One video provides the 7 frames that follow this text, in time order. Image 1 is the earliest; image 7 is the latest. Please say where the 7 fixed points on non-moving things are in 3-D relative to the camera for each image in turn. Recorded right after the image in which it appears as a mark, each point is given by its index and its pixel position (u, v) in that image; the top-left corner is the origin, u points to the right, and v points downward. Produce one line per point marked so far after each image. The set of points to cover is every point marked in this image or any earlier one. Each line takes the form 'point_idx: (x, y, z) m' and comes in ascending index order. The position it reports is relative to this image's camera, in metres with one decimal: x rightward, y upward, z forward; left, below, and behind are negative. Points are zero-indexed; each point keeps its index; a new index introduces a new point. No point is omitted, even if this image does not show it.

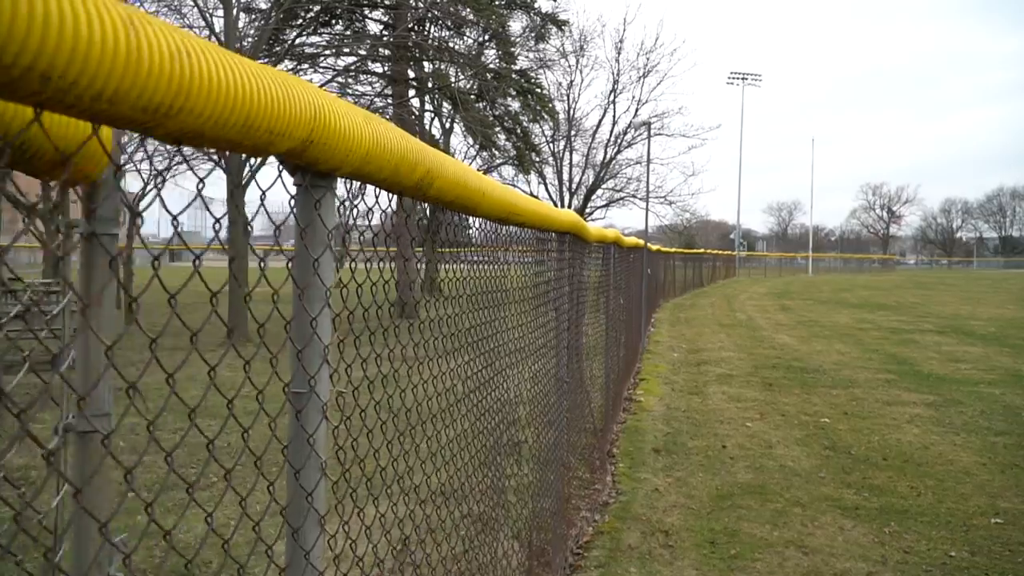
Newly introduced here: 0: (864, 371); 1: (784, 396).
0: (+4.6, -1.1, +9.6) m
1: (+2.9, -1.2, +7.8) m
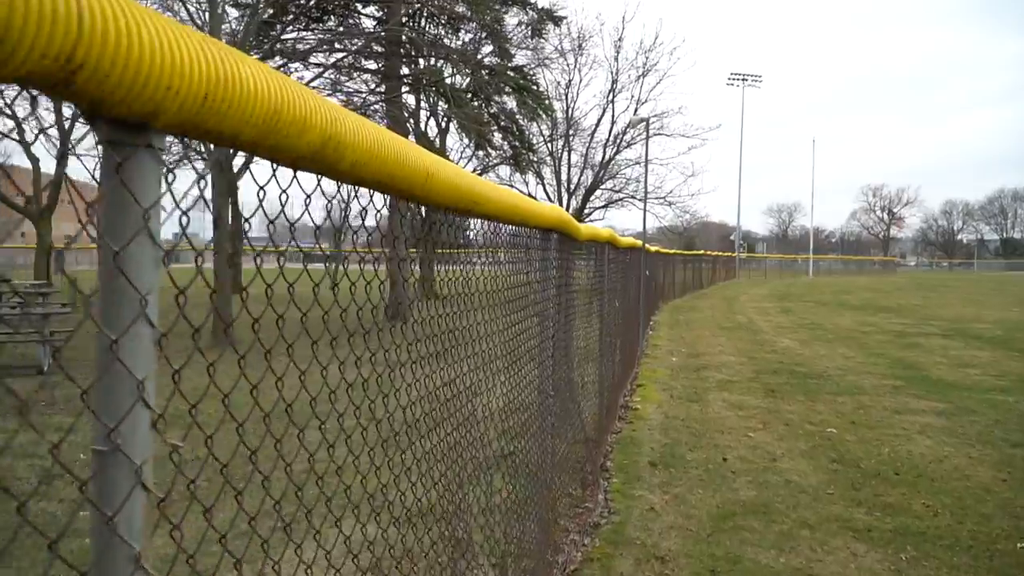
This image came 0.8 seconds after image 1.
0: (+4.5, -1.1, +9.2) m
1: (+2.8, -1.2, +7.4) m
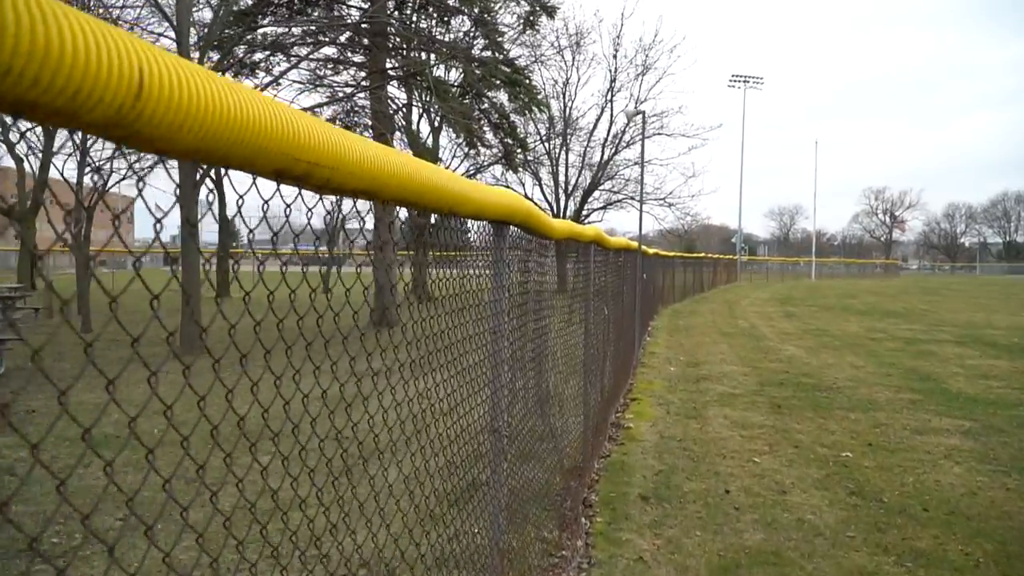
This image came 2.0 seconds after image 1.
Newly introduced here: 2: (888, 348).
0: (+4.4, -1.2, +8.5) m
1: (+2.6, -1.2, +6.7) m
2: (+6.5, -1.0, +12.6) m
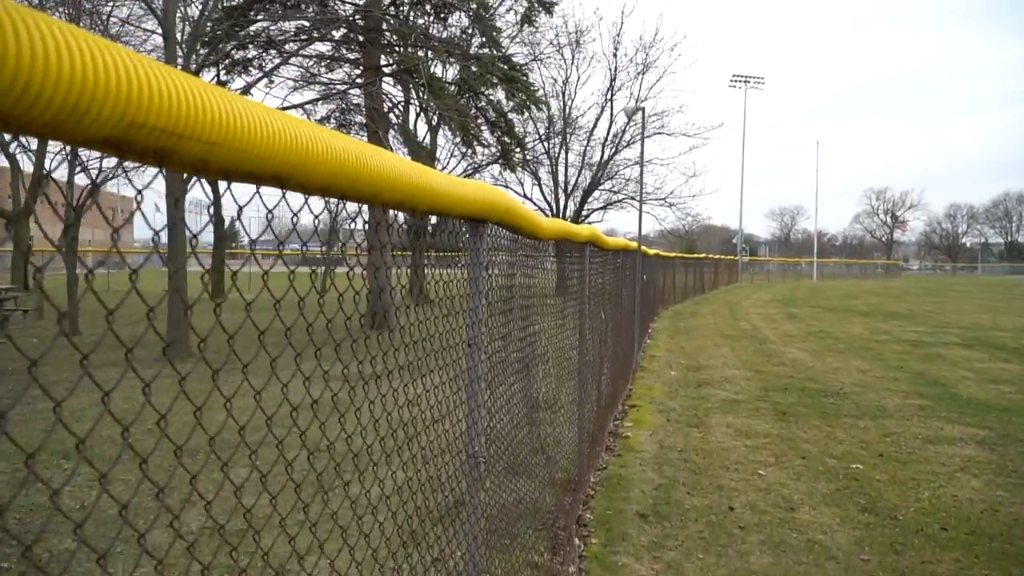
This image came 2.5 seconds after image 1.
0: (+4.3, -1.2, +8.2) m
1: (+2.6, -1.3, +6.4) m
2: (+6.5, -1.1, +12.3) m
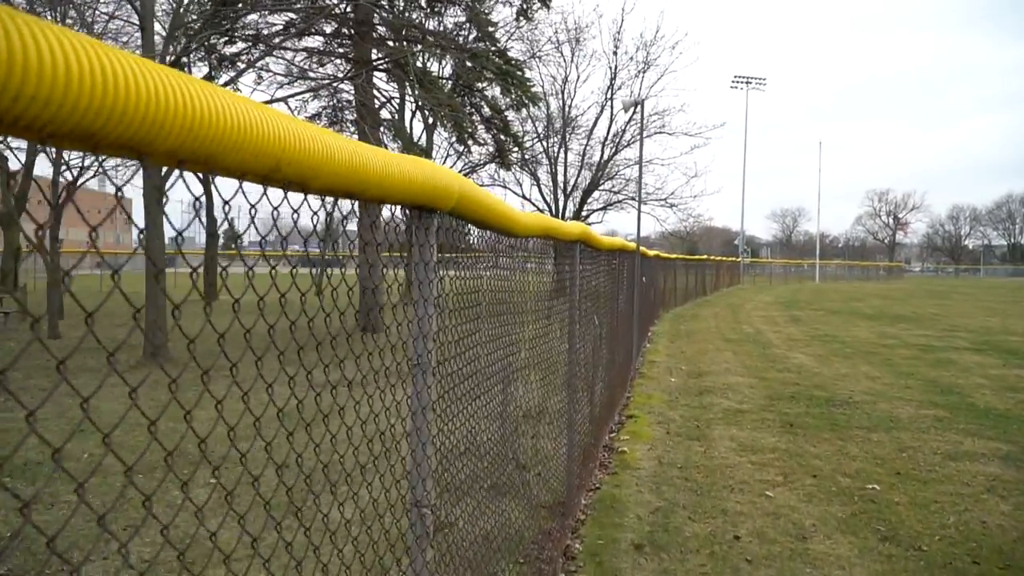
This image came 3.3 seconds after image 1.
0: (+4.2, -1.3, +7.8) m
1: (+2.5, -1.3, +6.0) m
2: (+6.4, -1.1, +11.8) m
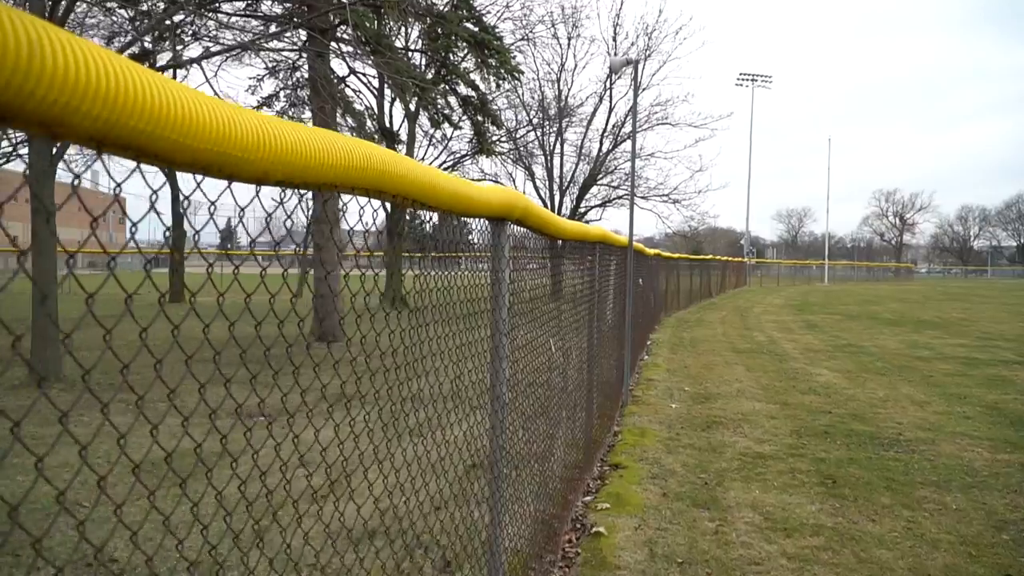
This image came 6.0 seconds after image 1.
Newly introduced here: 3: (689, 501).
0: (+3.8, -1.3, +6.0) m
1: (+2.1, -1.3, +4.2) m
2: (+6.0, -1.2, +10.0) m
3: (+1.1, -1.3, +4.5) m
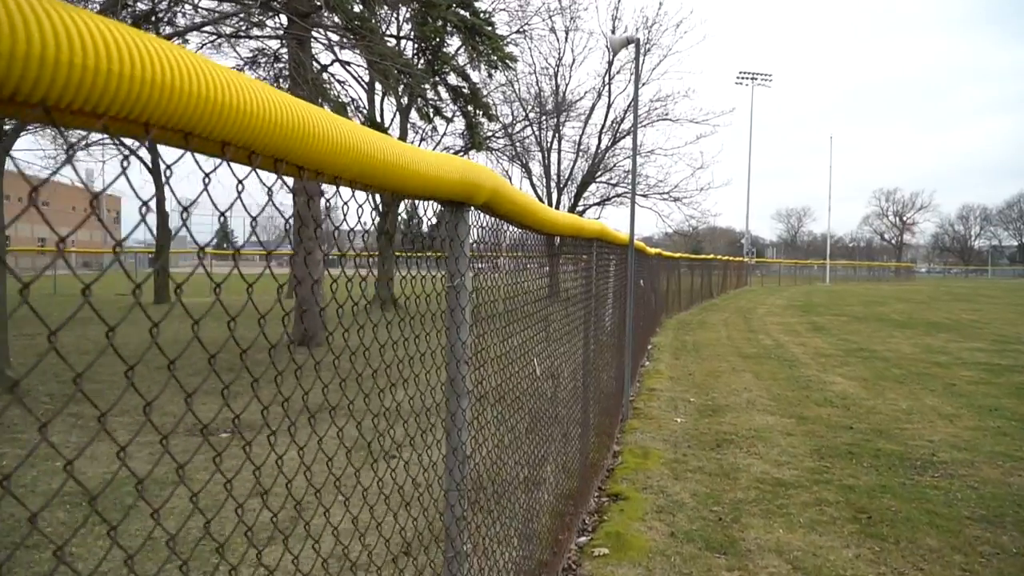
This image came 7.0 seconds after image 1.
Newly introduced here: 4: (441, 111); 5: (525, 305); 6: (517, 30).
0: (+3.7, -1.3, +5.3) m
1: (+2.0, -1.4, +3.5) m
2: (+5.9, -1.2, +9.4) m
3: (+1.0, -1.3, +3.9) m
4: (-1.2, +3.3, +13.4) m
5: (0.0, -0.1, +3.0) m
6: (+0.2, +6.3, +18.0) m
